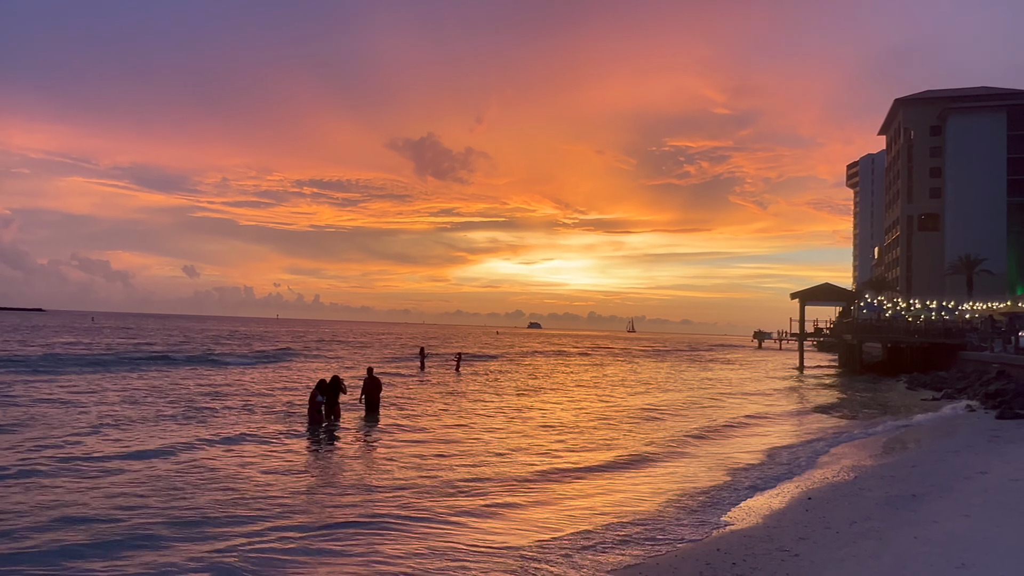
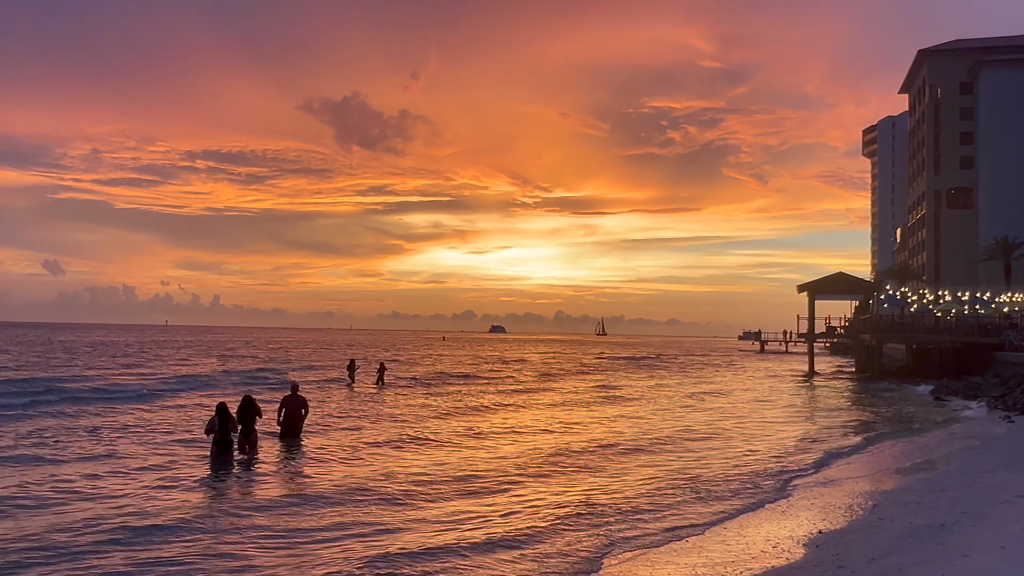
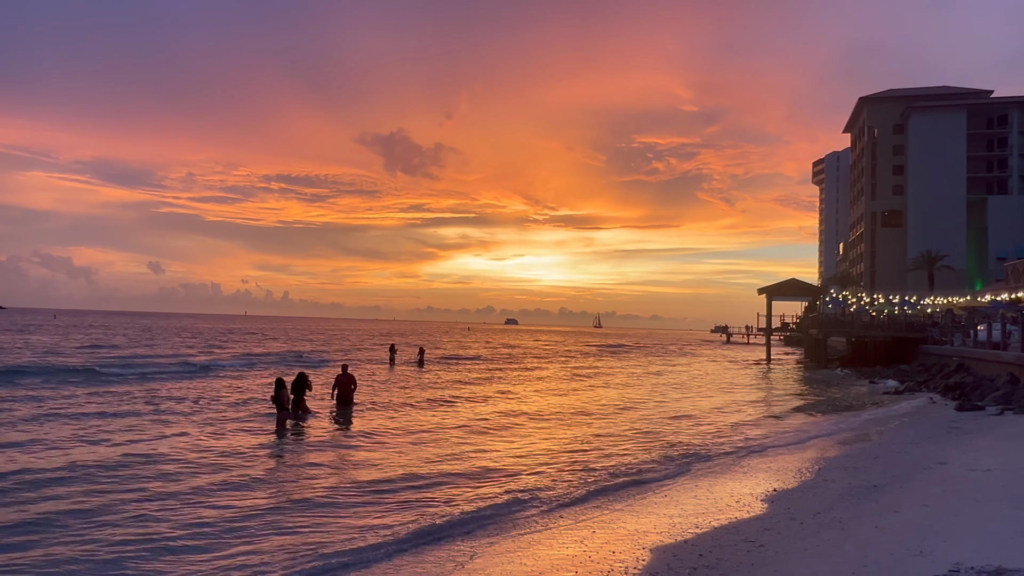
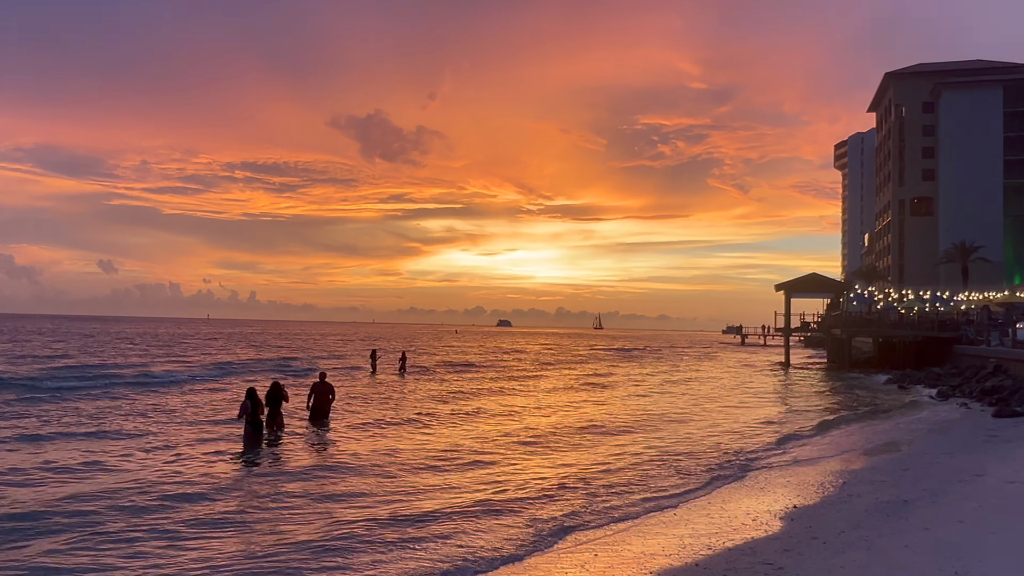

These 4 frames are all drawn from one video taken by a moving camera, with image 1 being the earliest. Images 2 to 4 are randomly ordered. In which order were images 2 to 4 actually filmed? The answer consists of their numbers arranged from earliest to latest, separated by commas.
3, 4, 2
